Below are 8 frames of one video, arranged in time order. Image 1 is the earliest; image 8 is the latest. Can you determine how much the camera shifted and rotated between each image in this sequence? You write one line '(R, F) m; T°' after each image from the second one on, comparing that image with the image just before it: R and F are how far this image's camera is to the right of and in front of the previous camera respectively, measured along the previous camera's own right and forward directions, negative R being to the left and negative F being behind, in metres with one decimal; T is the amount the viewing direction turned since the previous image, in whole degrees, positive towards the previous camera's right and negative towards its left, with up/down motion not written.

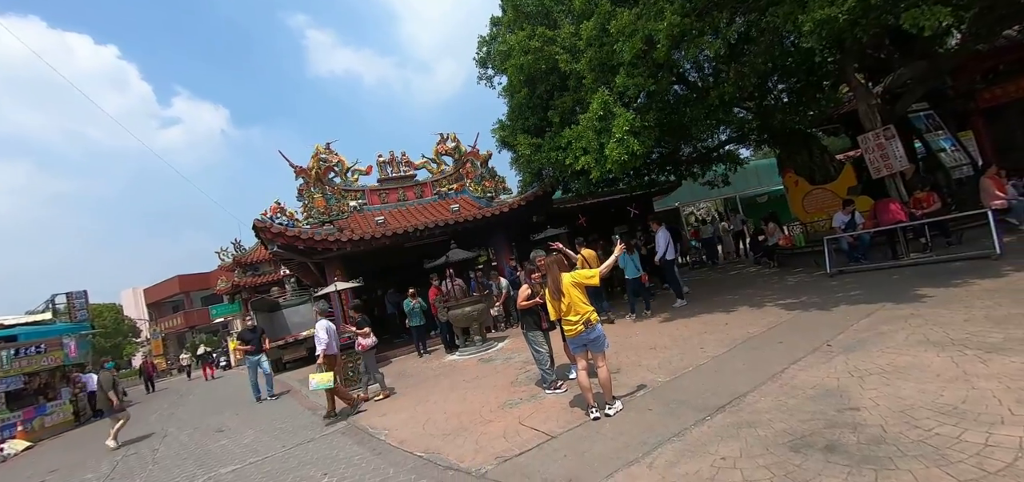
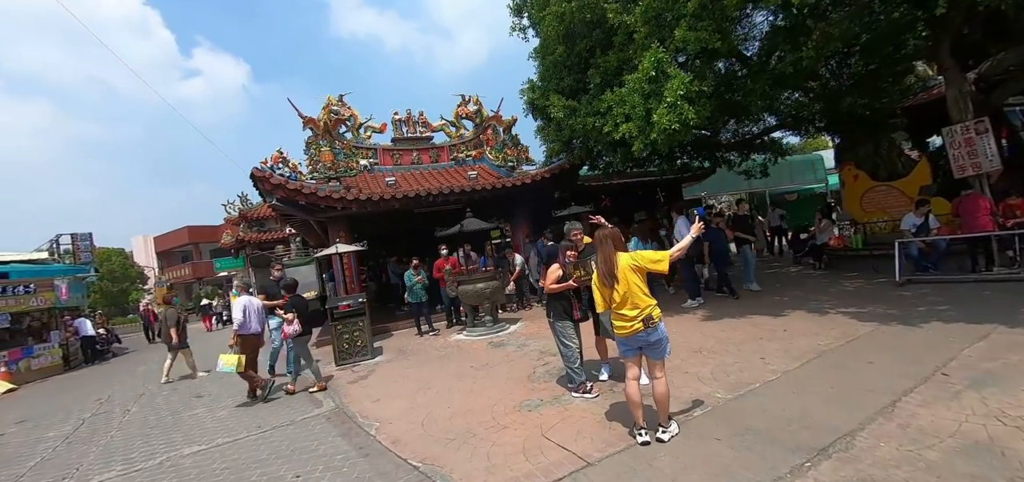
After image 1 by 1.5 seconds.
(-0.2, +0.9) m; -1°
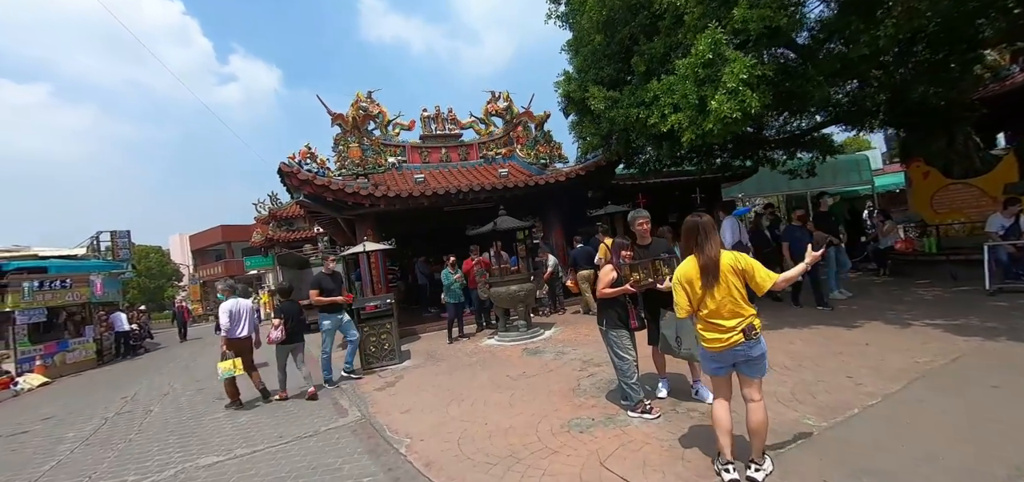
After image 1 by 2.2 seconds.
(-0.2, +0.5) m; -3°
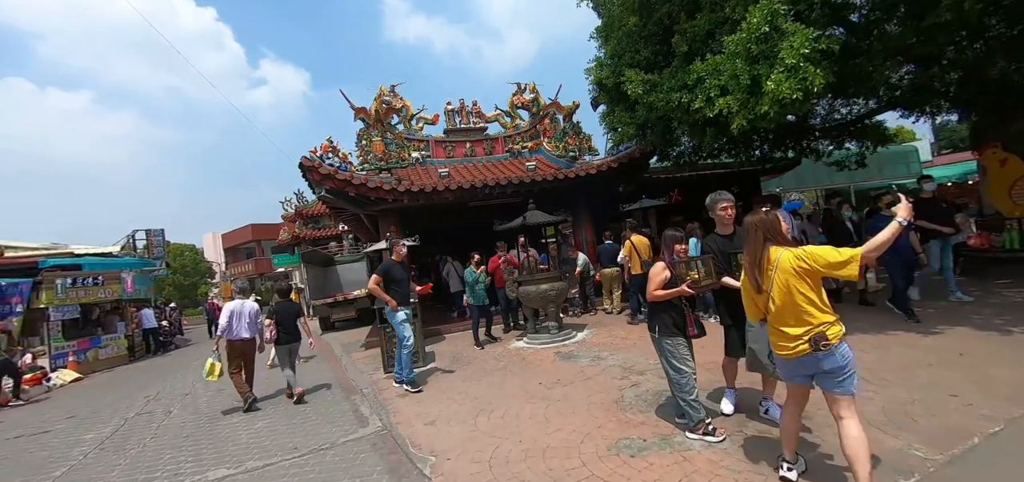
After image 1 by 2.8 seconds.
(-0.1, +0.4) m; -3°
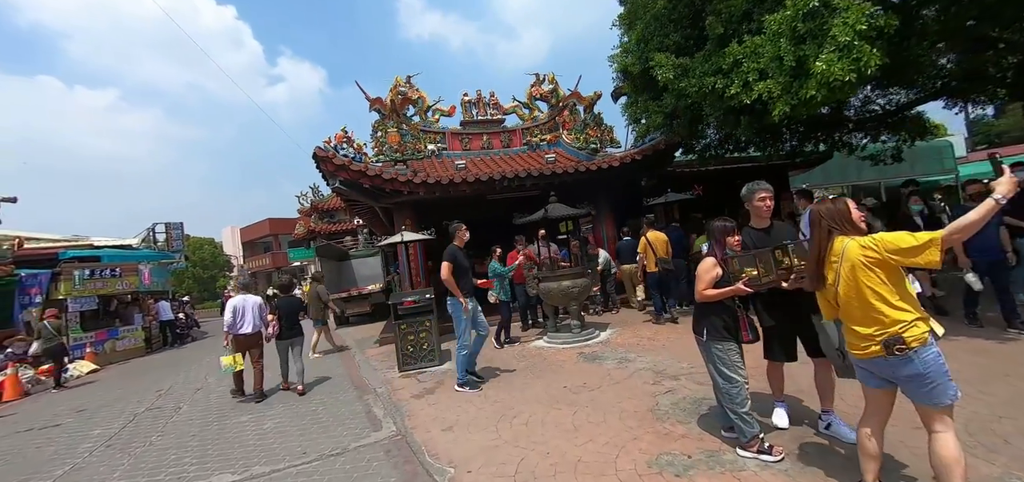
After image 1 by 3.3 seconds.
(-0.1, +0.3) m; -2°
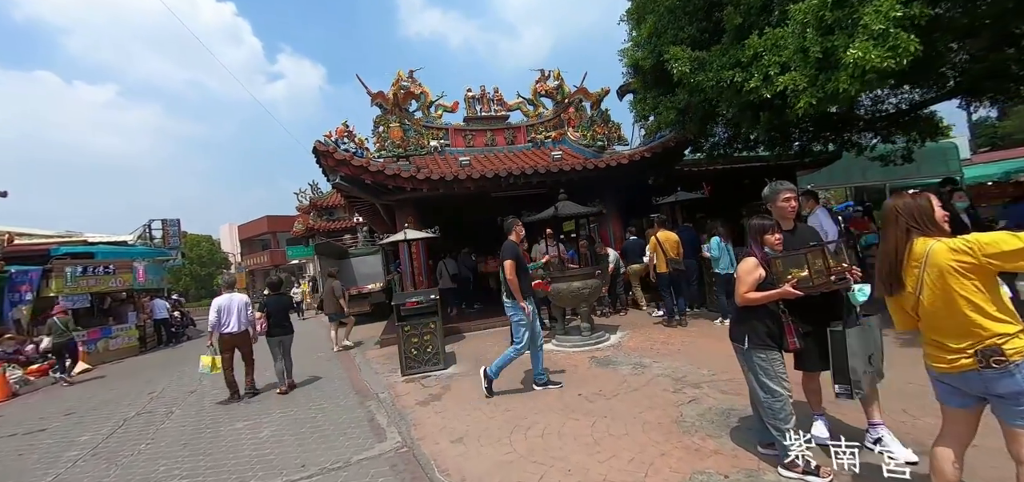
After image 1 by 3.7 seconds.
(-0.1, +0.2) m; 0°
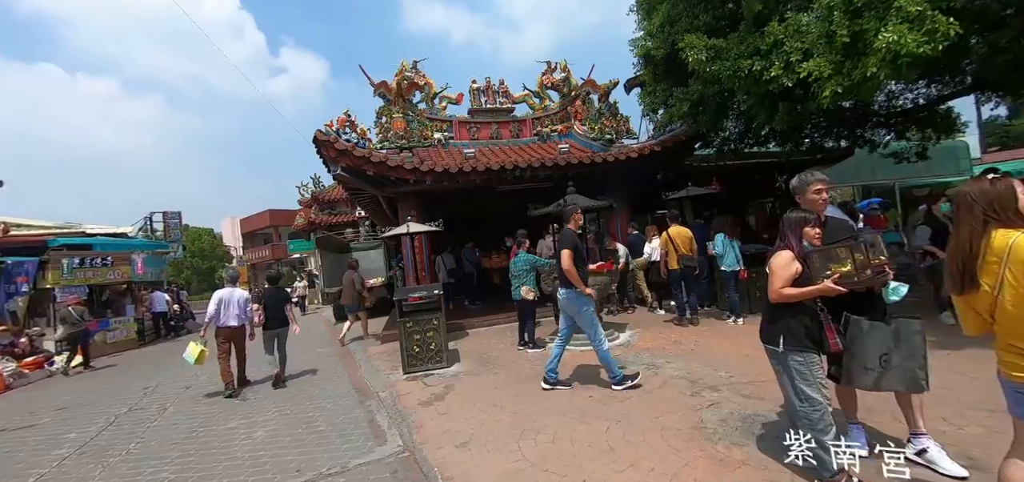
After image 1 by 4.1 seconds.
(-0.1, +0.2) m; 0°
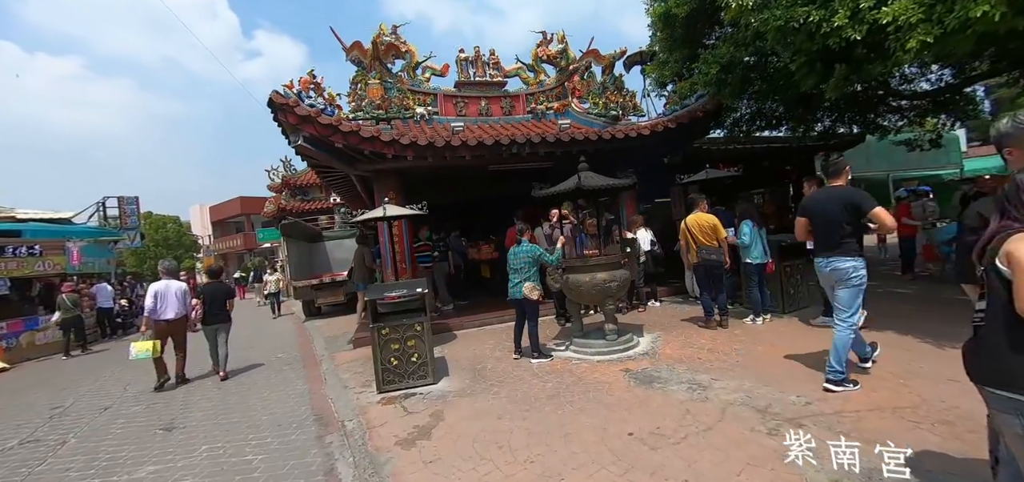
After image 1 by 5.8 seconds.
(-0.2, +1.1) m; +2°
